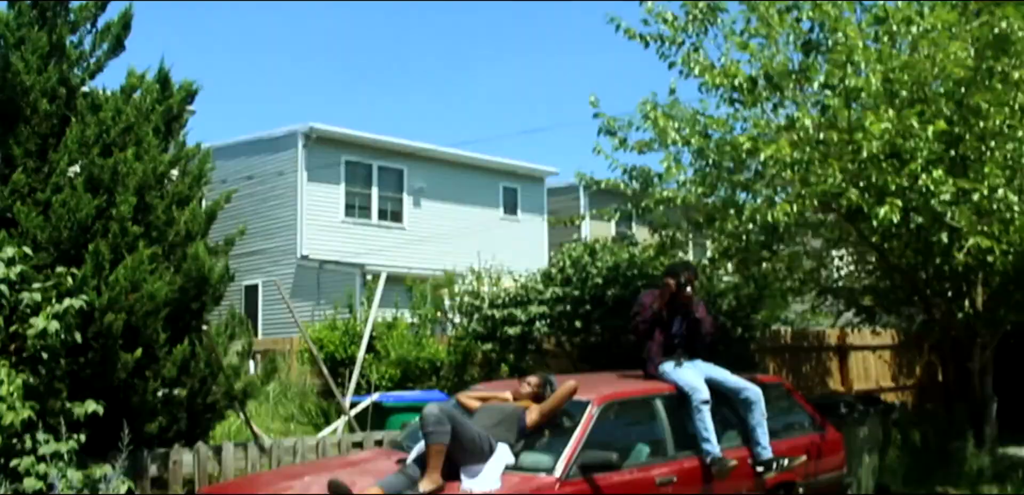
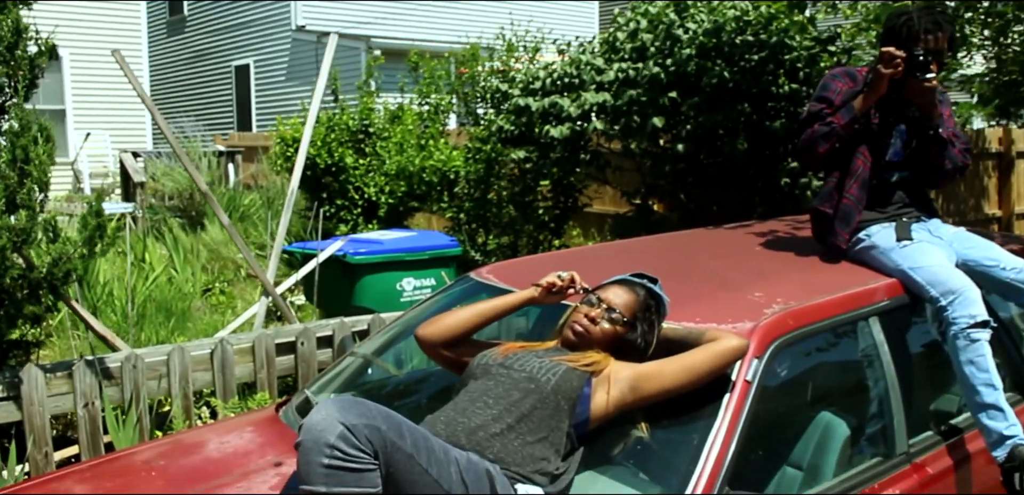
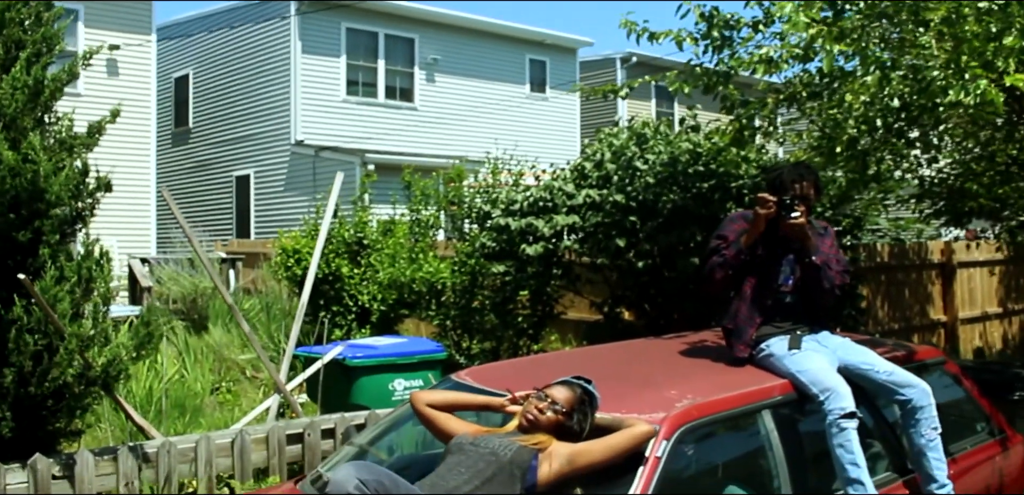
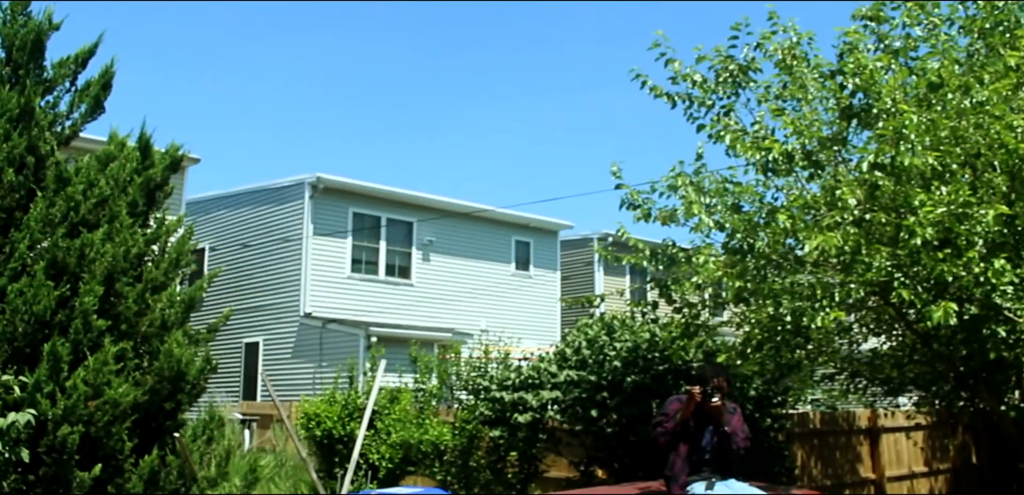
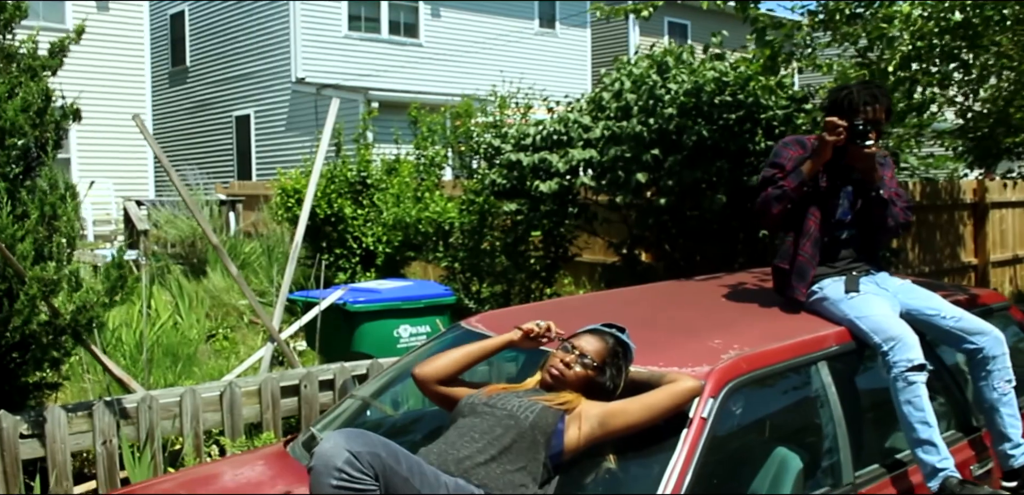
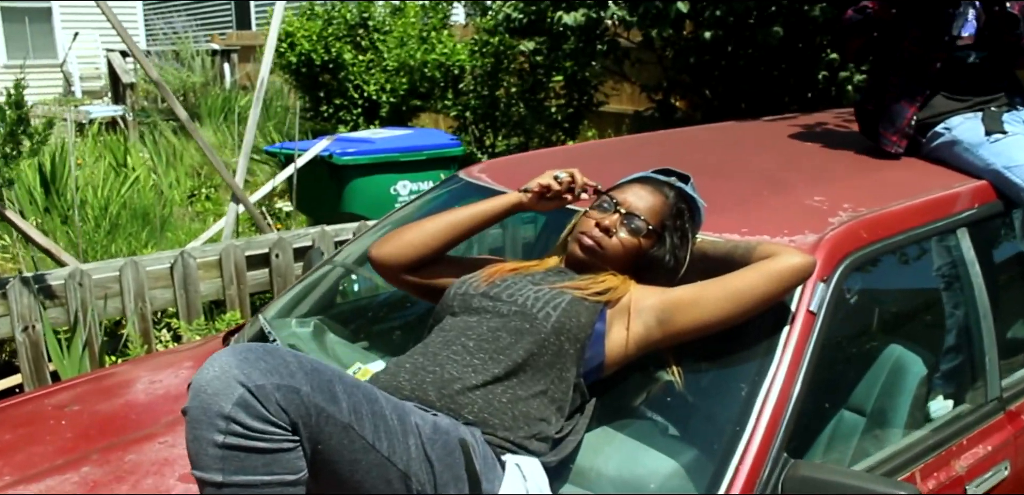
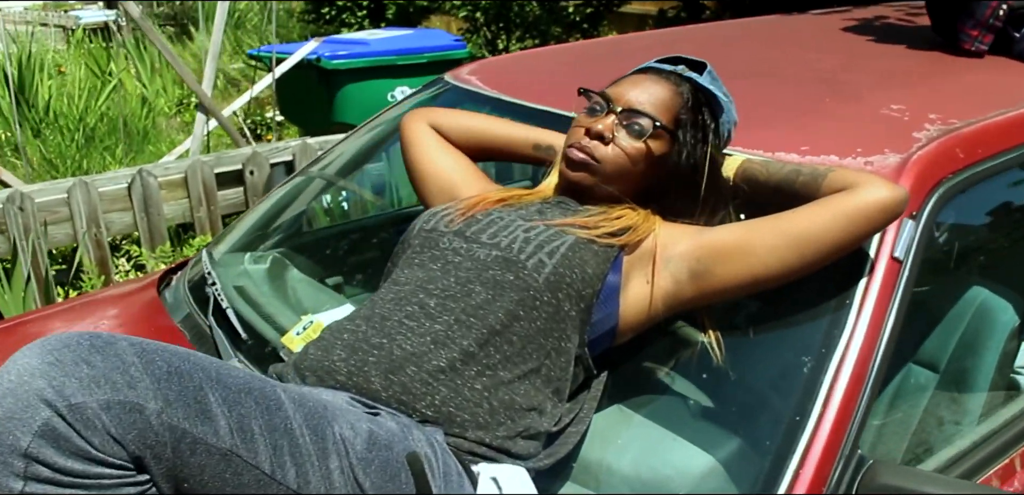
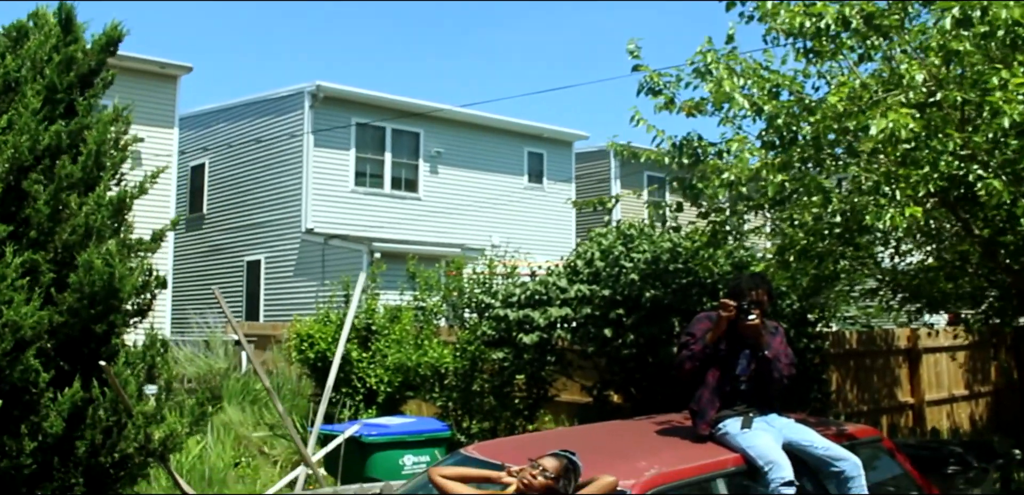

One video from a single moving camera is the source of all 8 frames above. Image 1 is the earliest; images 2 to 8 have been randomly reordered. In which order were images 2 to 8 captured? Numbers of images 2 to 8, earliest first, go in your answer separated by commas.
4, 8, 3, 5, 2, 6, 7
